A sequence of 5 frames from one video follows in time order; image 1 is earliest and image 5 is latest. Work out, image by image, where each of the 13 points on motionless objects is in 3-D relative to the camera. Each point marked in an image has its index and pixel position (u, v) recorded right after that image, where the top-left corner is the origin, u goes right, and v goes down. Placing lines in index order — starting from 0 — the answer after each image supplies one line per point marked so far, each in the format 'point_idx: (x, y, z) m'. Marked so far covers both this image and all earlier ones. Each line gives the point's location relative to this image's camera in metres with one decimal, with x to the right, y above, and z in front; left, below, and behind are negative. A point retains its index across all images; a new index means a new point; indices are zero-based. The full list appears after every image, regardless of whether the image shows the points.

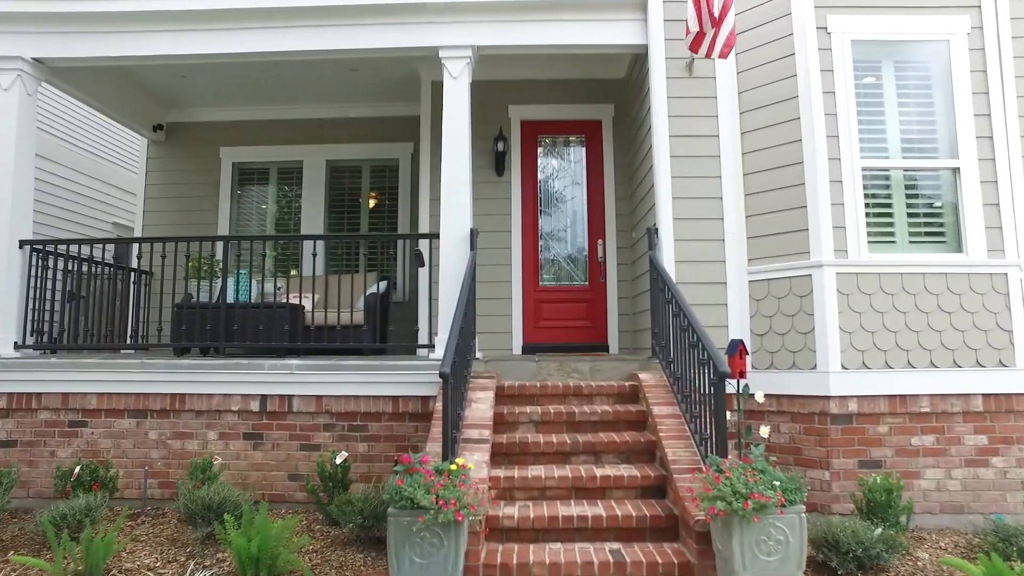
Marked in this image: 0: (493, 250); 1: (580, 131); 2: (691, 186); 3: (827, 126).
0: (-0.2, +0.3, +6.0) m
1: (+0.6, +1.4, +6.1) m
2: (+1.2, +0.7, +4.7) m
3: (+2.0, +1.0, +4.2) m
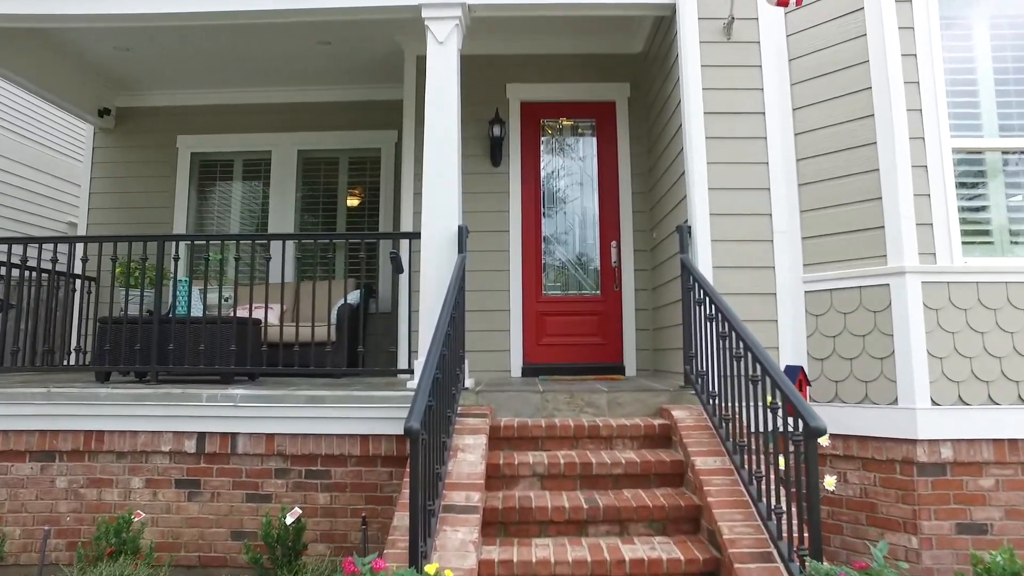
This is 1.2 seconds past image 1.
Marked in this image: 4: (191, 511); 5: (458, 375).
0: (-0.2, +0.3, +5.1) m
1: (+0.6, +1.4, +5.2) m
2: (+1.2, +0.6, +3.8) m
3: (+2.0, +1.0, +3.3) m
4: (-1.7, -1.2, +3.6) m
5: (-0.3, -0.4, +3.3) m
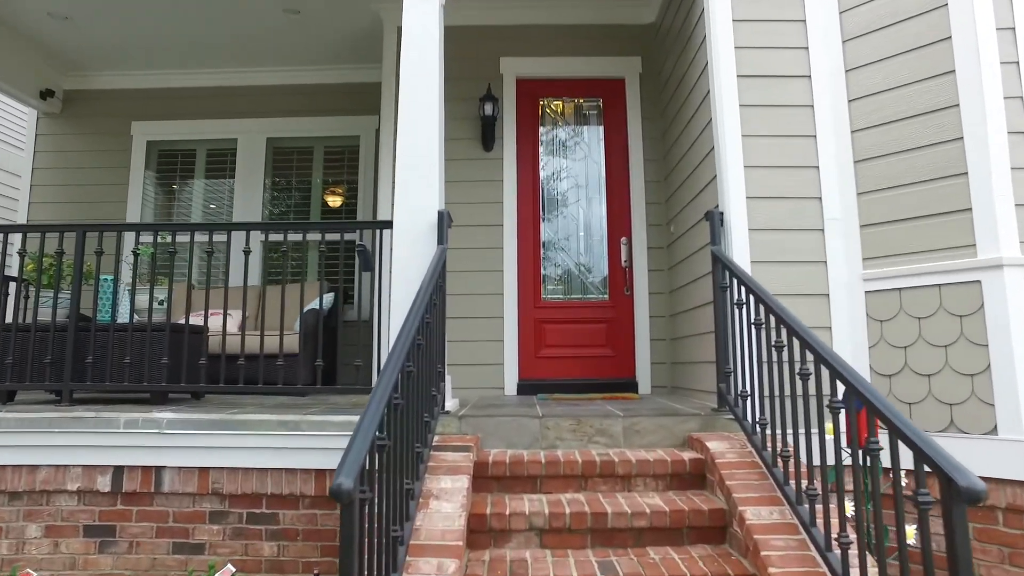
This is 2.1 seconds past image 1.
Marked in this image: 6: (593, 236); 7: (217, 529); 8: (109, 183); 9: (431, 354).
0: (-0.2, +0.2, +4.4) m
1: (+0.6, +1.3, +4.6) m
2: (+1.2, +0.6, +3.1) m
3: (+1.9, +1.0, +2.7) m
4: (-1.8, -1.2, +2.9) m
5: (-0.3, -0.4, +2.6) m
6: (+0.5, +0.3, +4.5) m
7: (-1.3, -1.0, +2.9) m
8: (-3.3, +0.9, +5.5) m
9: (-0.3, -0.3, +2.7) m
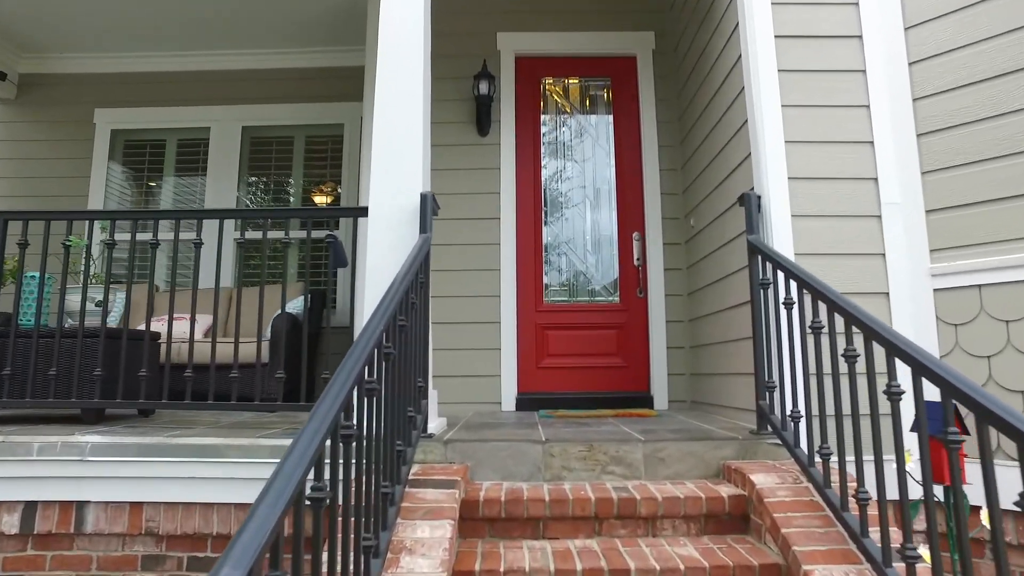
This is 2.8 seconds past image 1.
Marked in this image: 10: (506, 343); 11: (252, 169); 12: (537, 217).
0: (-0.2, +0.2, +3.9) m
1: (+0.6, +1.3, +4.1) m
2: (+1.2, +0.7, +2.6) m
3: (+1.9, +1.0, +2.2) m
4: (-1.8, -1.2, +2.4) m
5: (-0.3, -0.4, +2.1) m
6: (+0.5, +0.3, +4.0) m
7: (-1.3, -1.0, +2.4) m
8: (-3.3, +0.8, +5.0) m
9: (-0.3, -0.3, +2.2) m
10: (0.0, -0.3, +3.8) m
11: (-2.0, +0.9, +5.0) m
12: (+0.1, +0.4, +4.0) m
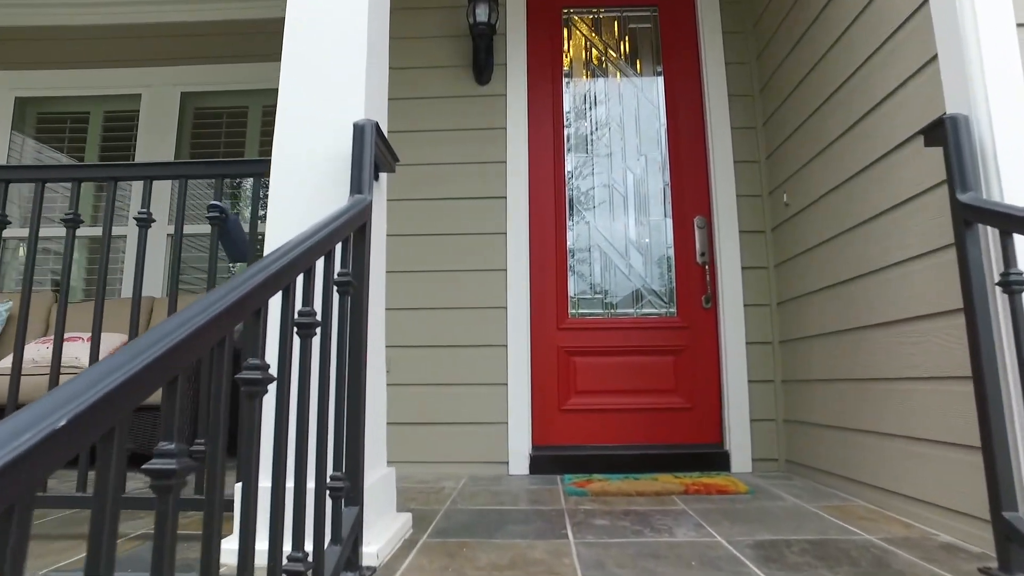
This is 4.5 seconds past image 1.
0: (-0.2, +0.2, +2.8) m
1: (+0.6, +1.3, +3.0) m
2: (+1.2, +0.6, +1.5) m
3: (+1.9, +1.0, +1.0) m
4: (-1.8, -1.2, +1.2) m
5: (-0.3, -0.4, +1.0) m
6: (+0.6, +0.3, +2.8) m
7: (-1.3, -1.0, +1.2) m
8: (-3.3, +0.8, +4.0) m
9: (-0.3, -0.3, +1.0) m
10: (0.0, -0.4, +2.6) m
11: (-1.9, +0.8, +3.9) m
12: (+0.2, +0.4, +2.8) m
